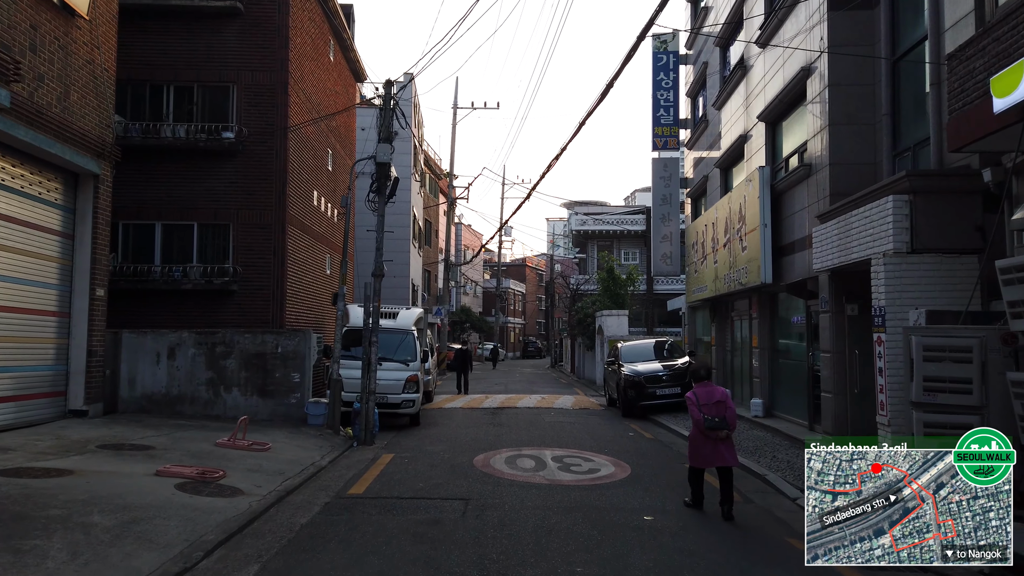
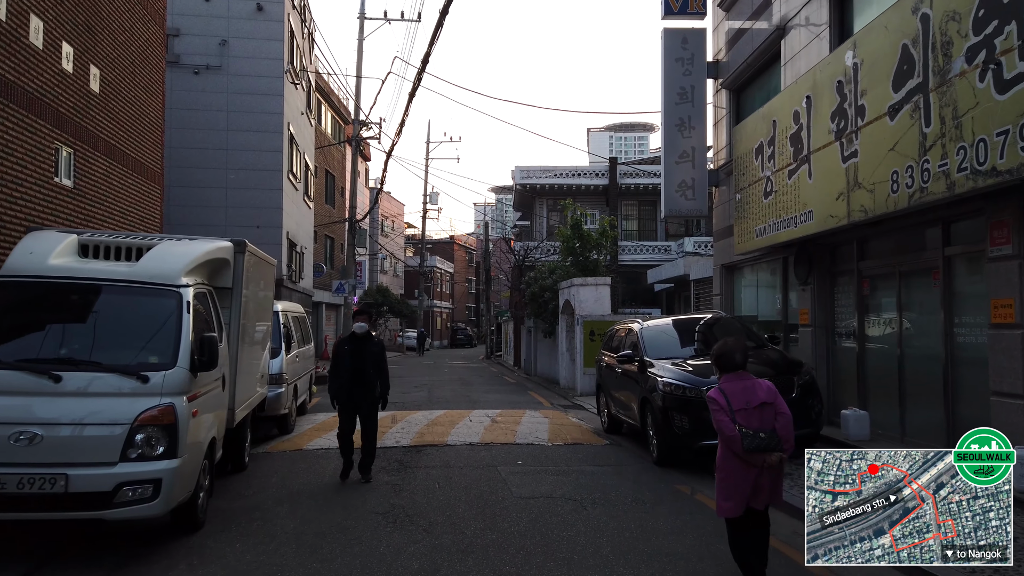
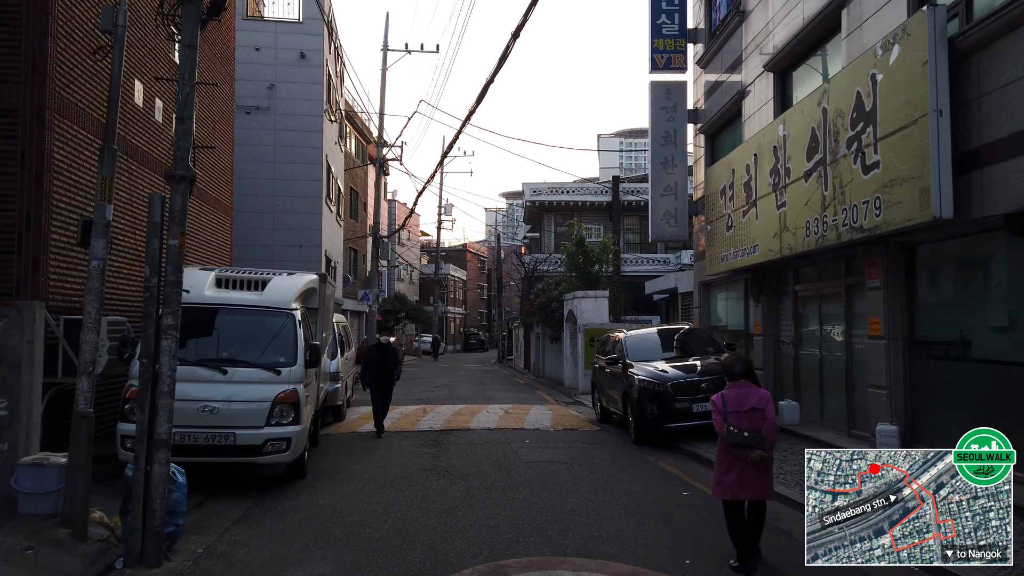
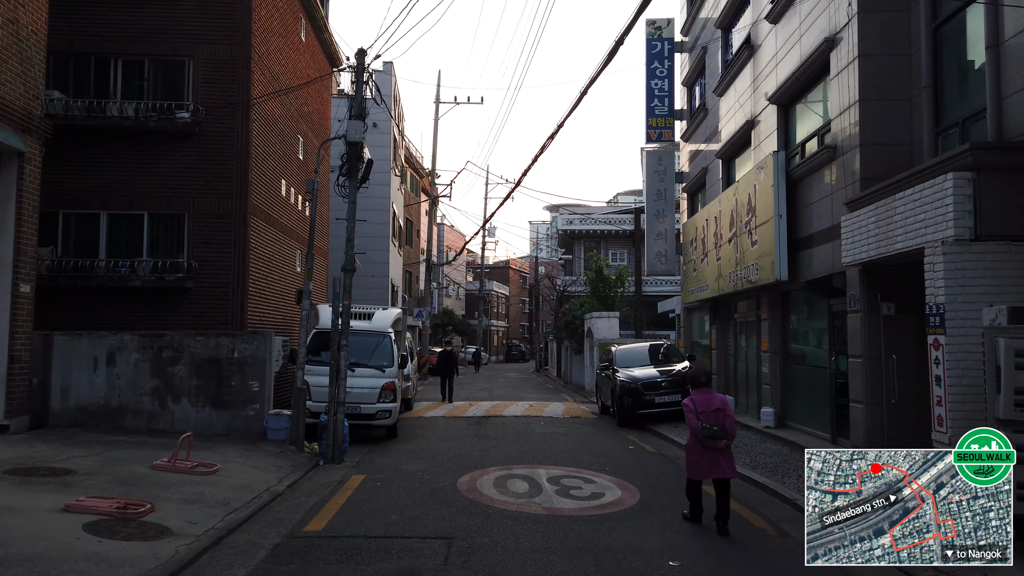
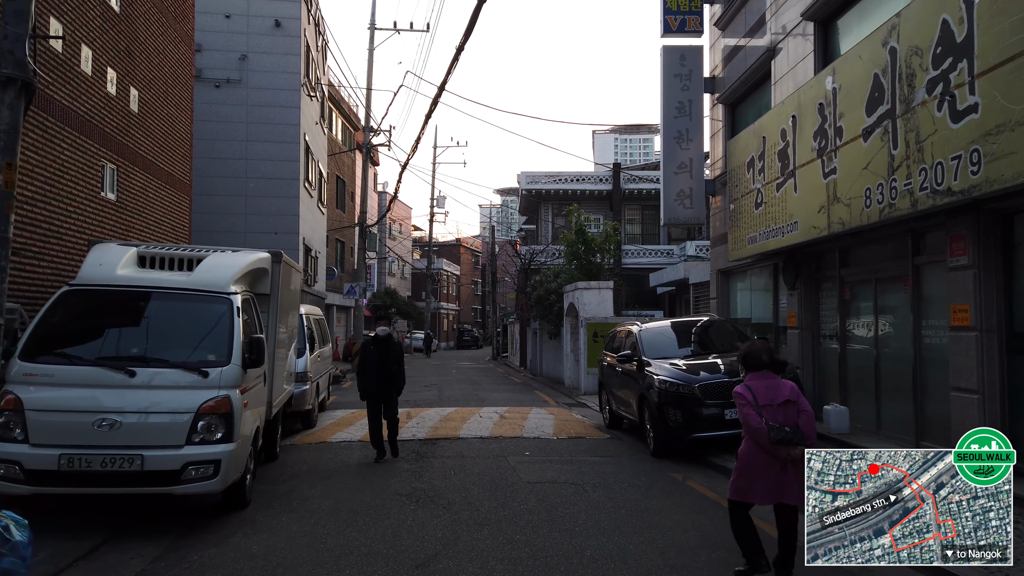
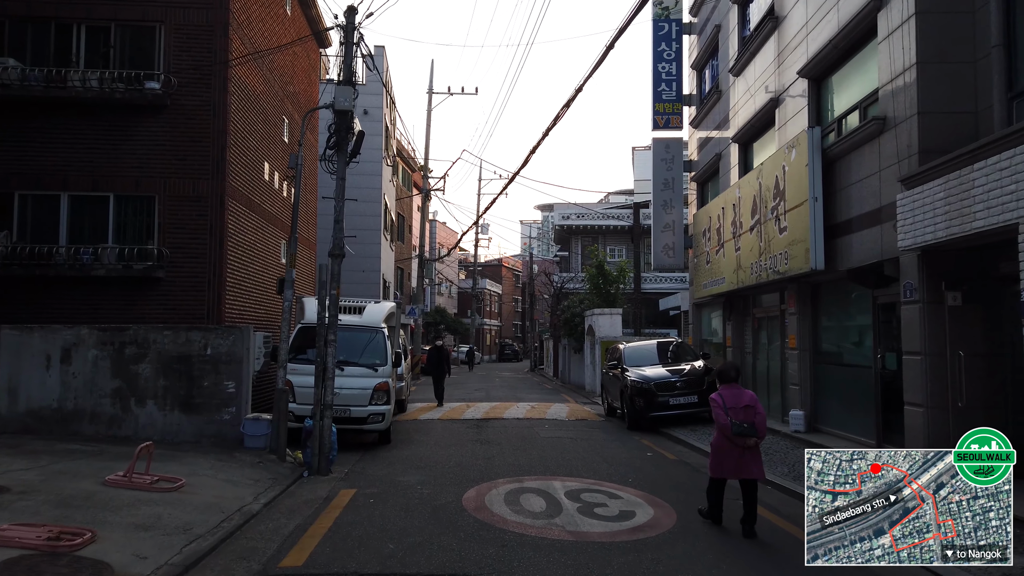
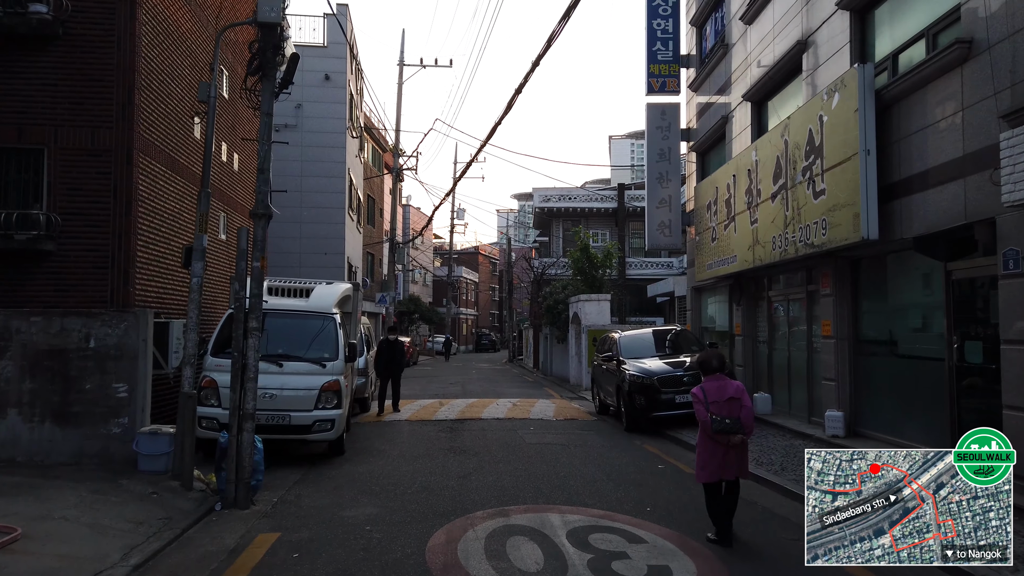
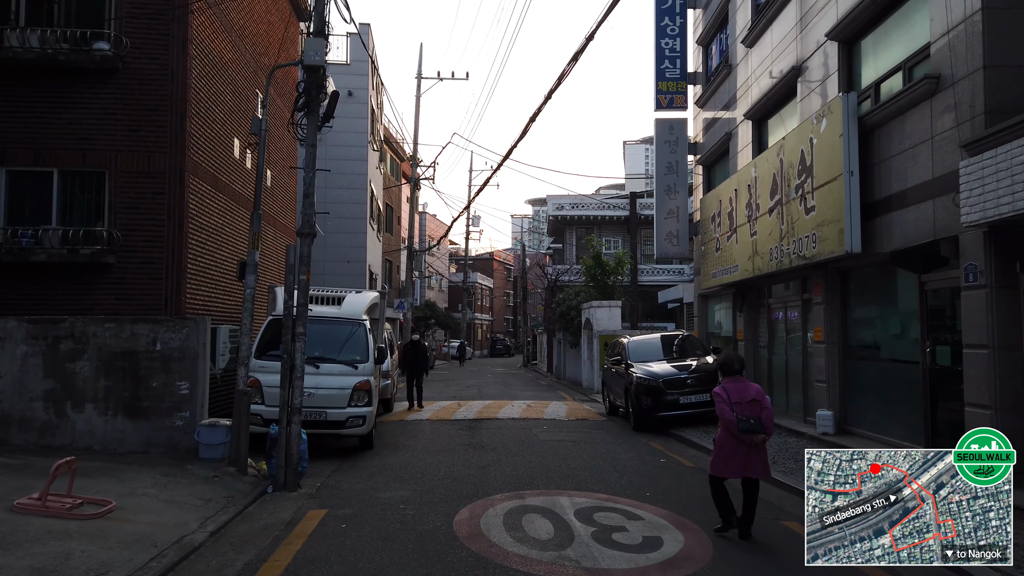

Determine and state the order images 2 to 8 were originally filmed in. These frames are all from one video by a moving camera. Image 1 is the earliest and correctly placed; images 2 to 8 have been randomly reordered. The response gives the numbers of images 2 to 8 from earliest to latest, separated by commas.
4, 6, 8, 7, 3, 5, 2
